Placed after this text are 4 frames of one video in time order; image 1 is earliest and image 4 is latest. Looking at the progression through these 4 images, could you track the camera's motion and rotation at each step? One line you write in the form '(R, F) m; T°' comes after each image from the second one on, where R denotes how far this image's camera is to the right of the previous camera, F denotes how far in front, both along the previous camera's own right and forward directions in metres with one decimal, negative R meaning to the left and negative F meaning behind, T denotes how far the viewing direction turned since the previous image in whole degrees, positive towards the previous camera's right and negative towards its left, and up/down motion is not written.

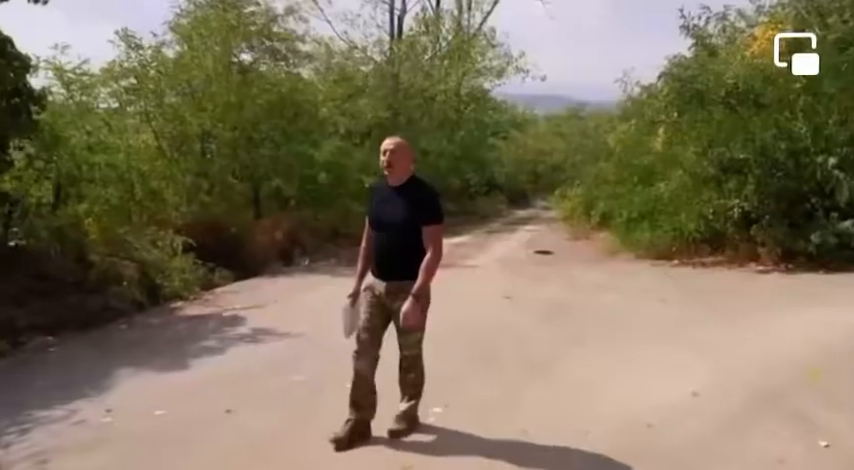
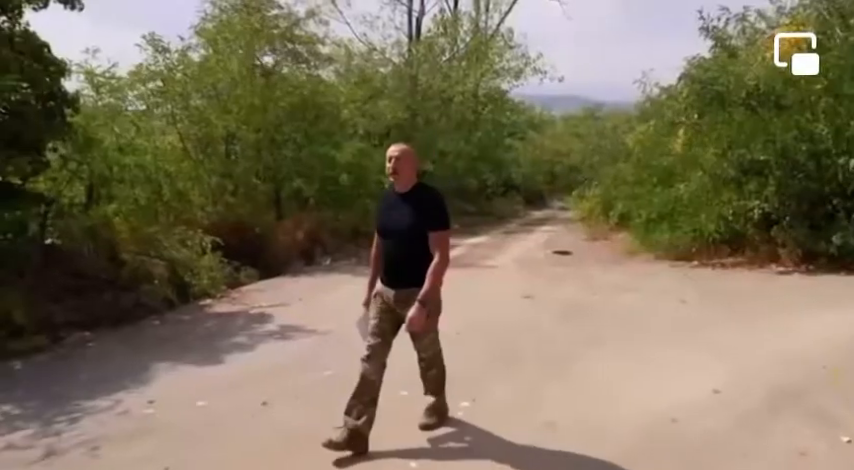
(-0.1, -0.2) m; -1°
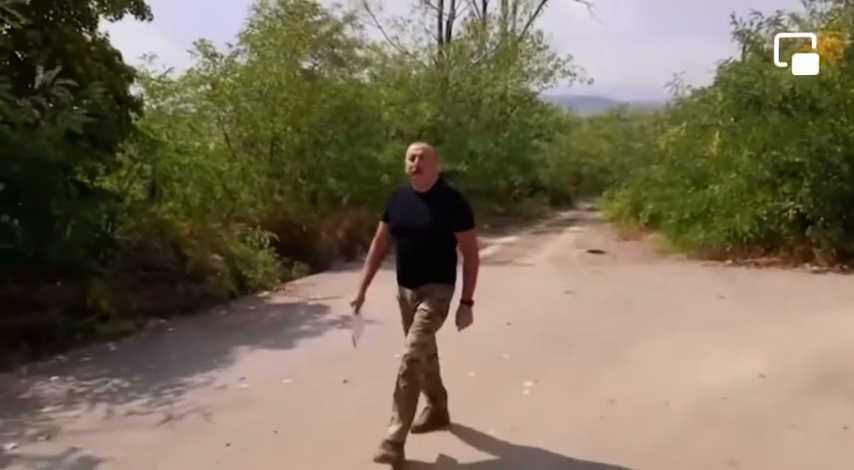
(-0.4, -0.5) m; -2°
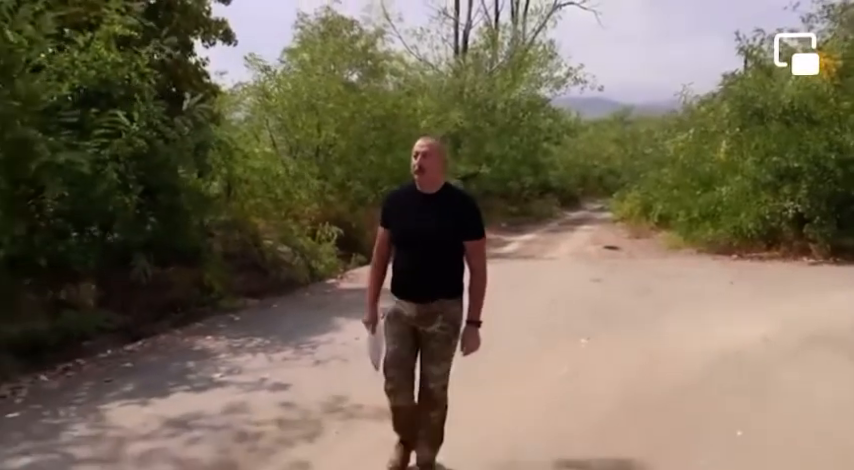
(-0.8, -1.5) m; 0°
